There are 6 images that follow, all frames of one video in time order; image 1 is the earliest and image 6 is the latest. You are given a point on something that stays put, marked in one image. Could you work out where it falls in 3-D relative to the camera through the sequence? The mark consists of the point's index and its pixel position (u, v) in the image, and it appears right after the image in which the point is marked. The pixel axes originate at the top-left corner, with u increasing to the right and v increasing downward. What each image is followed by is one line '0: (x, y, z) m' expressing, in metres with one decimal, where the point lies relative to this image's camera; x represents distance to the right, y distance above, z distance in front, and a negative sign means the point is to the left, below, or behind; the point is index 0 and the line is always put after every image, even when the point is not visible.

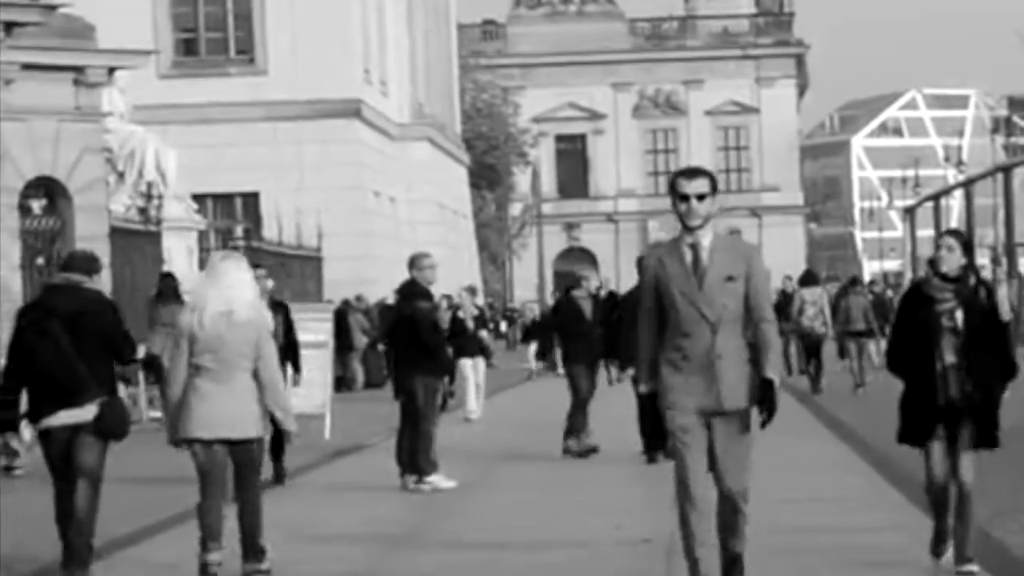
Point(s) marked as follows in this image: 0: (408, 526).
0: (-0.9, -1.6, +16.5) m
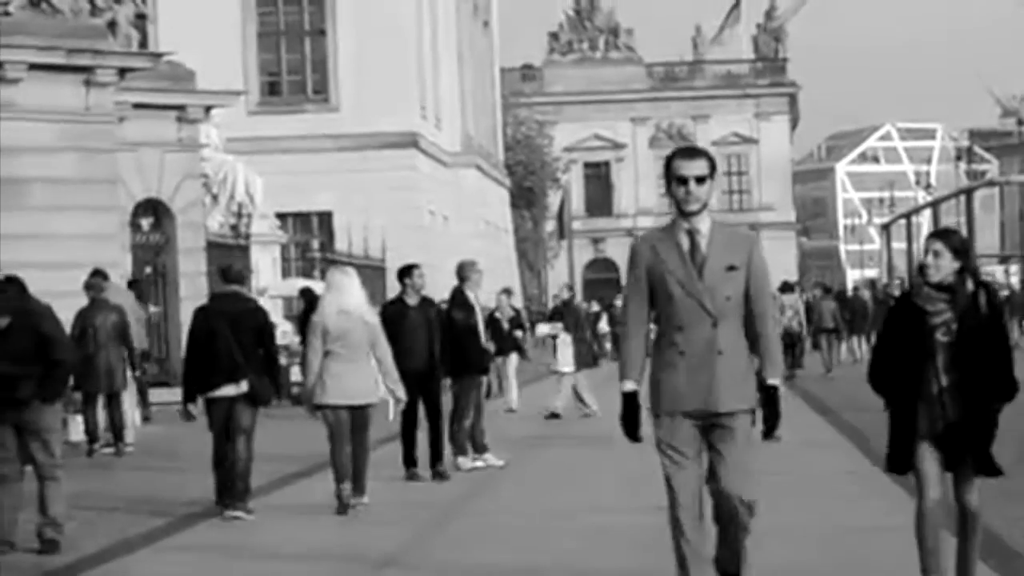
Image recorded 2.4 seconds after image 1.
0: (-0.5, -1.7, +20.3) m
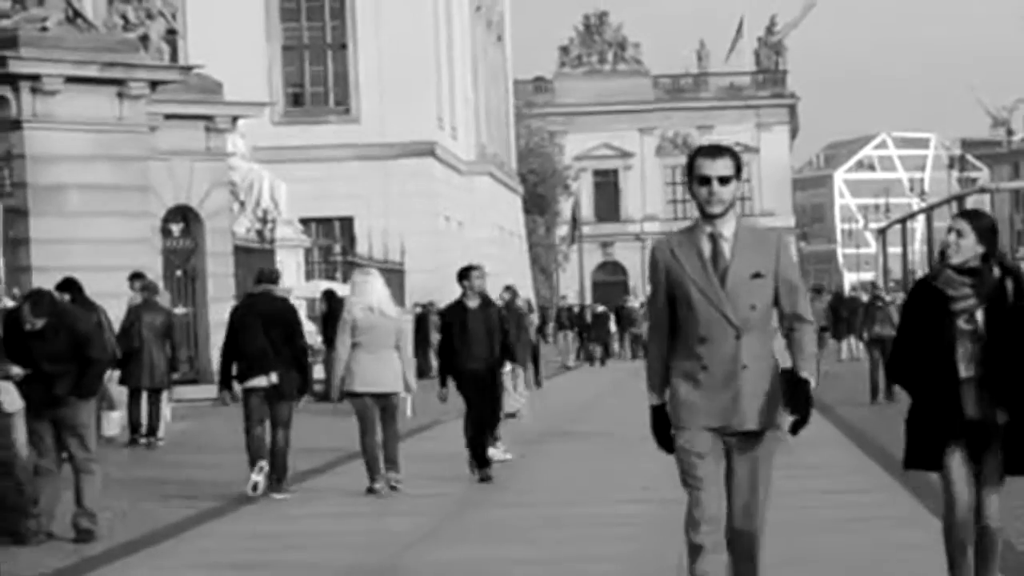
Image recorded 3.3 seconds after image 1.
0: (-0.4, -1.7, +21.6) m
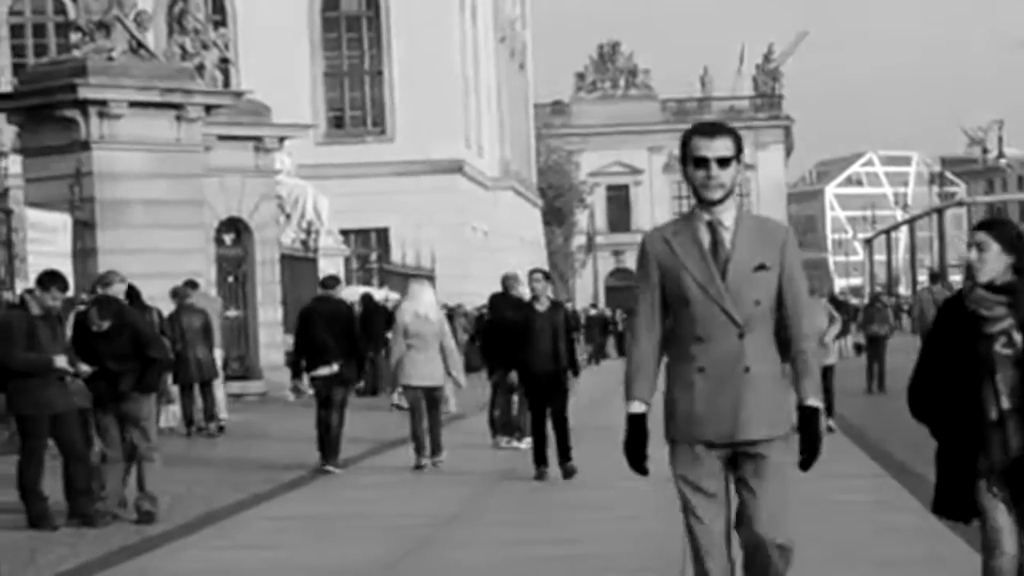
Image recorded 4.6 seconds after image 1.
0: (-0.1, -1.7, +24.3) m
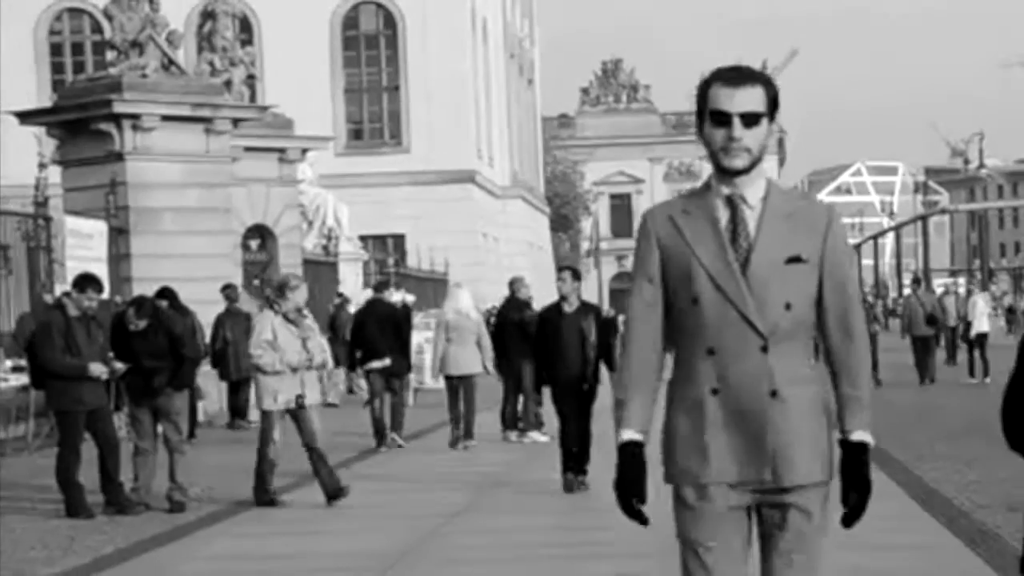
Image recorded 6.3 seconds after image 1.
0: (0.0, -1.8, +26.1) m
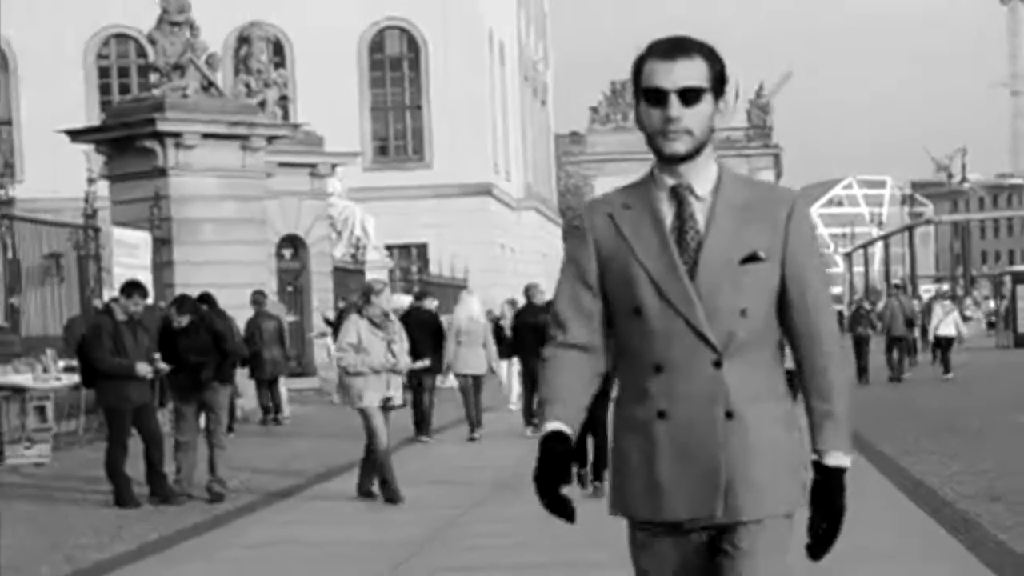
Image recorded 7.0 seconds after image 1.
0: (+0.2, -1.8, +28.4) m
